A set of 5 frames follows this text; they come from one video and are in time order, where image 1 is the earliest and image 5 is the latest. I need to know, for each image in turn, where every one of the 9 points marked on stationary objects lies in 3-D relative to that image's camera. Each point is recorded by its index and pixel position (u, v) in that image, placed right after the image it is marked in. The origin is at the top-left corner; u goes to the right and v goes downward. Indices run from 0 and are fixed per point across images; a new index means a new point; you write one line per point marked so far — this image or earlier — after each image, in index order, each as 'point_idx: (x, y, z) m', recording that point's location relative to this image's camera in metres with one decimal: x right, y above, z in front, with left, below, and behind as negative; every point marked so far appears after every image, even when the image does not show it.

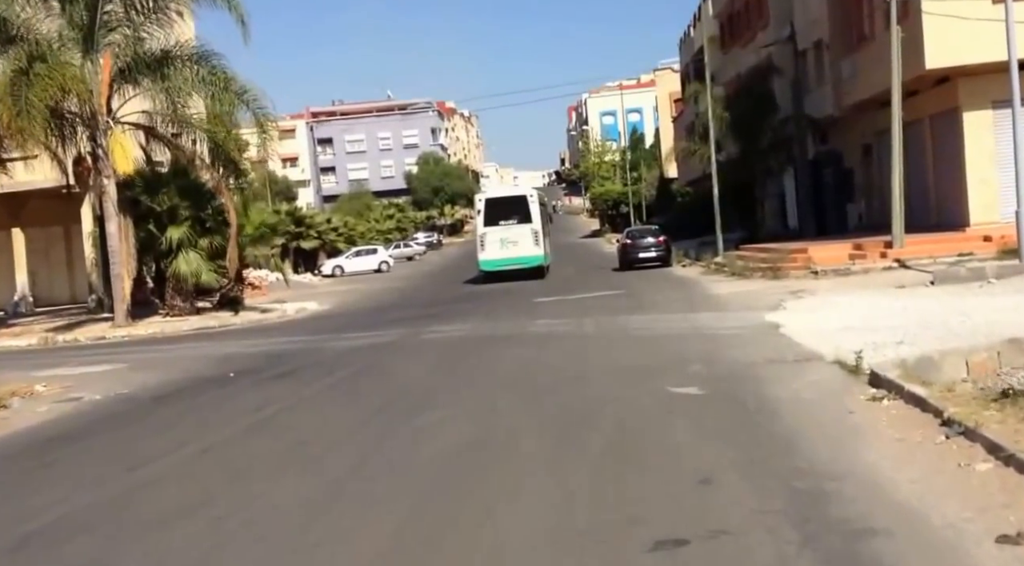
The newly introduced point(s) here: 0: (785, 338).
0: (+4.3, -0.9, +16.7) m
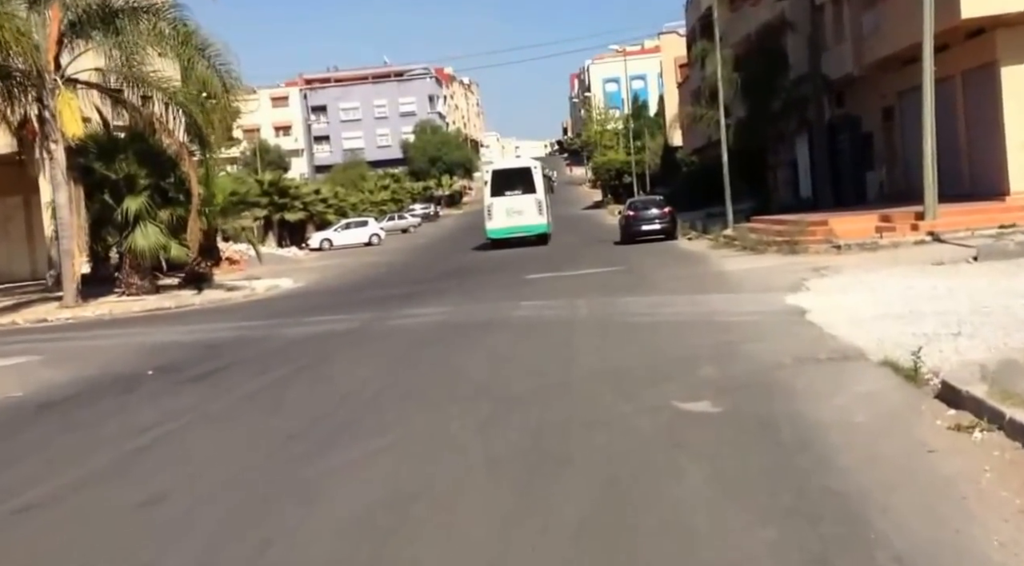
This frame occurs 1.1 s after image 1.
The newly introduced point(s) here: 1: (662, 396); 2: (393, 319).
0: (+3.9, -0.6, +13.7) m
1: (+1.3, -1.0, +9.6) m
2: (-2.2, -0.7, +19.5) m
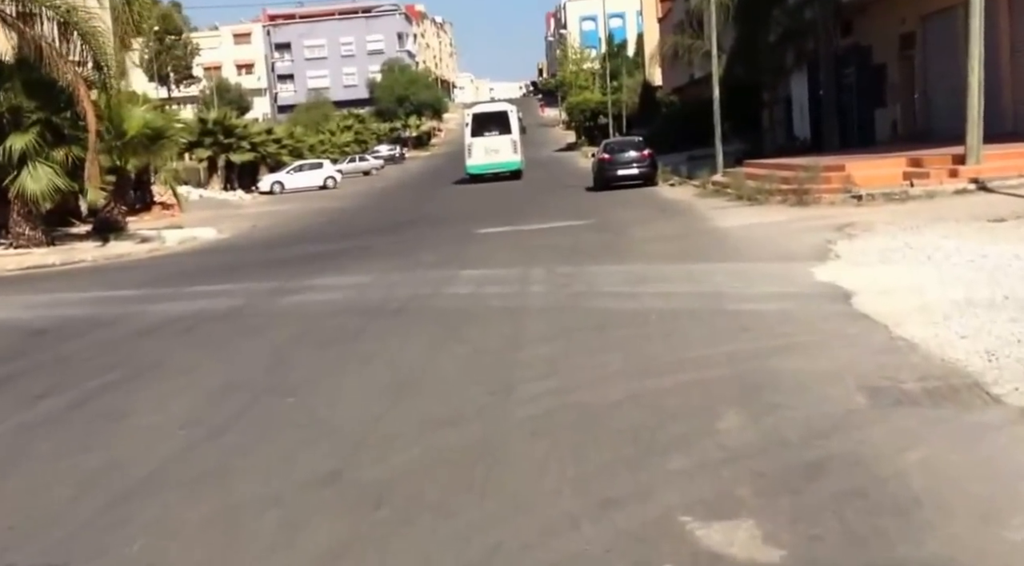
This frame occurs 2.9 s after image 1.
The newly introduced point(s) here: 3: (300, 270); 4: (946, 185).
0: (+3.2, -0.4, +9.2) m
1: (+0.7, -1.0, +5.1) m
2: (-3.0, -0.1, +14.9) m
3: (-3.6, +0.2, +18.0) m
4: (+7.8, +1.7, +19.2) m
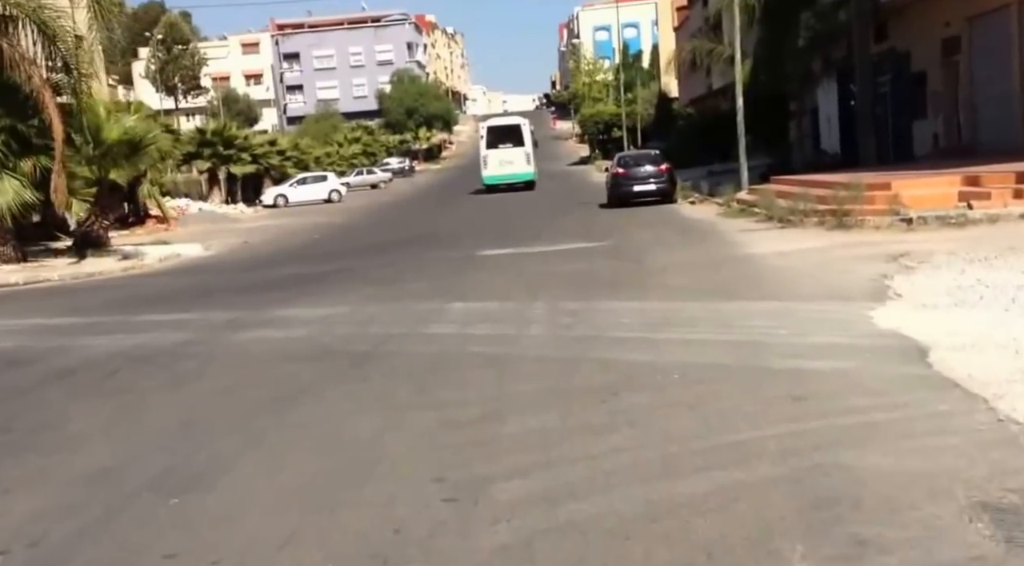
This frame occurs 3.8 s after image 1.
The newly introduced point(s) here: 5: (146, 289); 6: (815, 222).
0: (+3.0, -0.8, +6.9) m
1: (+0.5, -1.3, +2.8) m
2: (-3.1, -0.5, +12.6) m
3: (-3.6, -0.2, +15.8) m
4: (+7.8, +1.2, +16.8) m
5: (-6.7, -0.1, +19.7) m
6: (+5.5, +1.1, +19.4) m
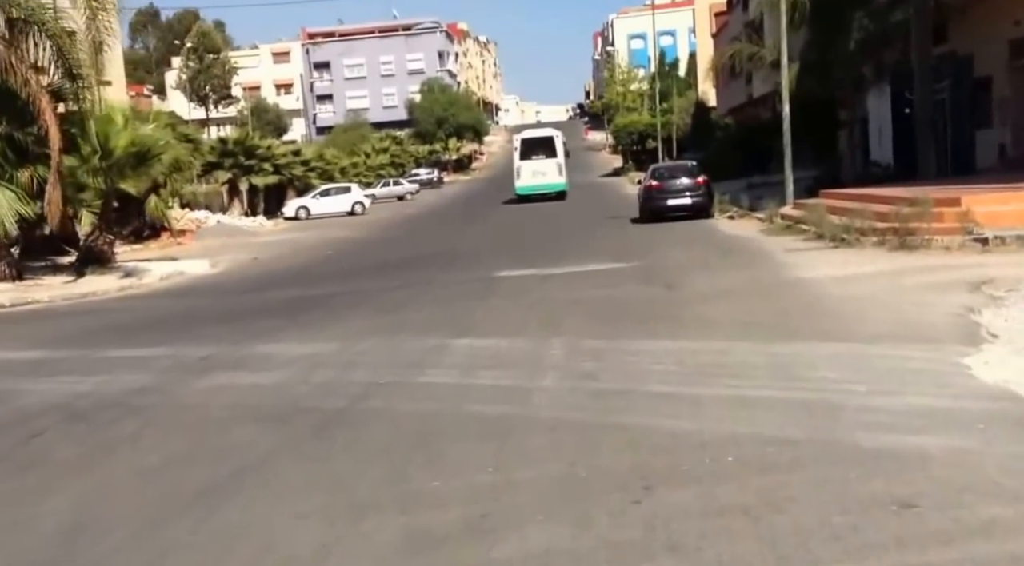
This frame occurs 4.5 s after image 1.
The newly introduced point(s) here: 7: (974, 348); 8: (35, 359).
0: (+3.0, -1.1, +4.9) m
1: (+0.3, -1.6, +0.9) m
2: (-2.9, -0.9, +10.8) m
3: (-3.3, -0.6, +14.0) m
4: (+8.1, +0.7, +14.7) m
5: (-6.3, -0.5, +18.0) m
6: (+5.9, +0.7, +17.4) m
7: (+4.0, -0.6, +9.5) m
8: (-5.4, -0.9, +12.5) m
